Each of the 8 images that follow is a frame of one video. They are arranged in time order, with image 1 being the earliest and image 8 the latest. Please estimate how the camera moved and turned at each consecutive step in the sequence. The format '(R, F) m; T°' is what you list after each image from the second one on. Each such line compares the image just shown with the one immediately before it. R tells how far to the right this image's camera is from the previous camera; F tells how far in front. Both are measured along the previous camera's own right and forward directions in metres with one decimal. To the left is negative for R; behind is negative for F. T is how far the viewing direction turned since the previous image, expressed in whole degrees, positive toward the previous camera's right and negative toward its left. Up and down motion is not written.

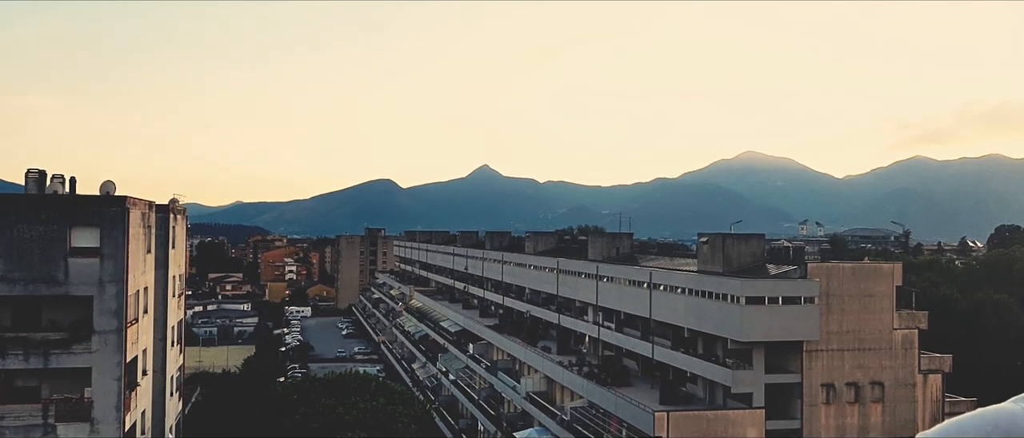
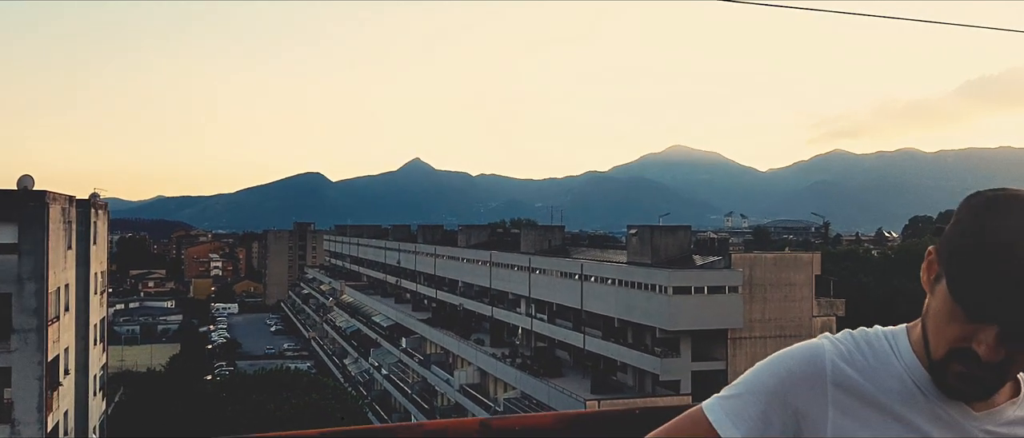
(-0.1, -0.7) m; +5°
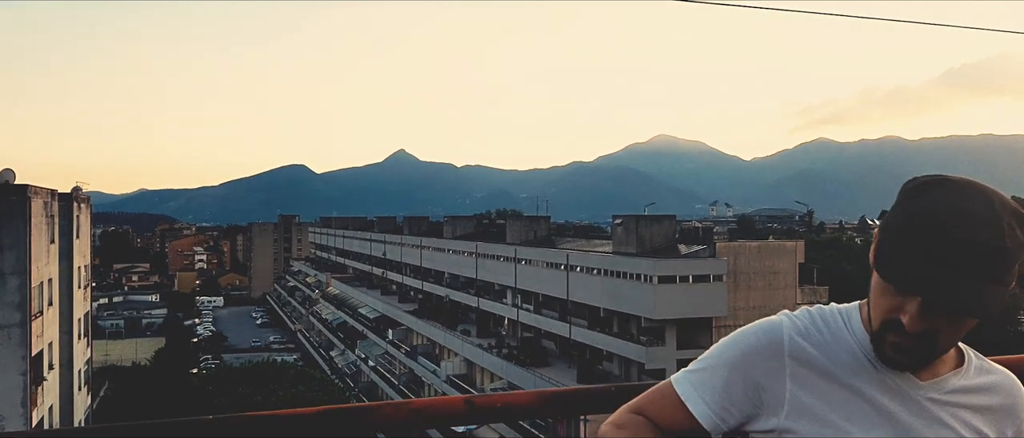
(0.0, -0.2) m; +1°
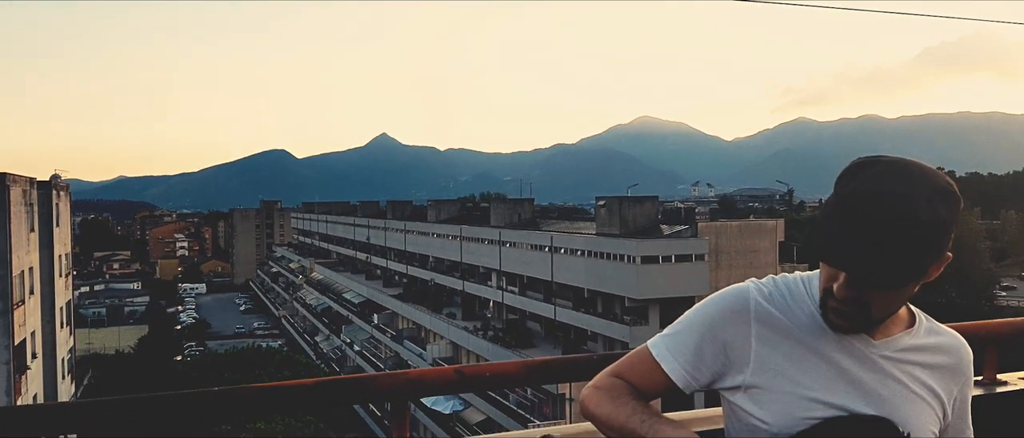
(0.0, -0.2) m; +1°
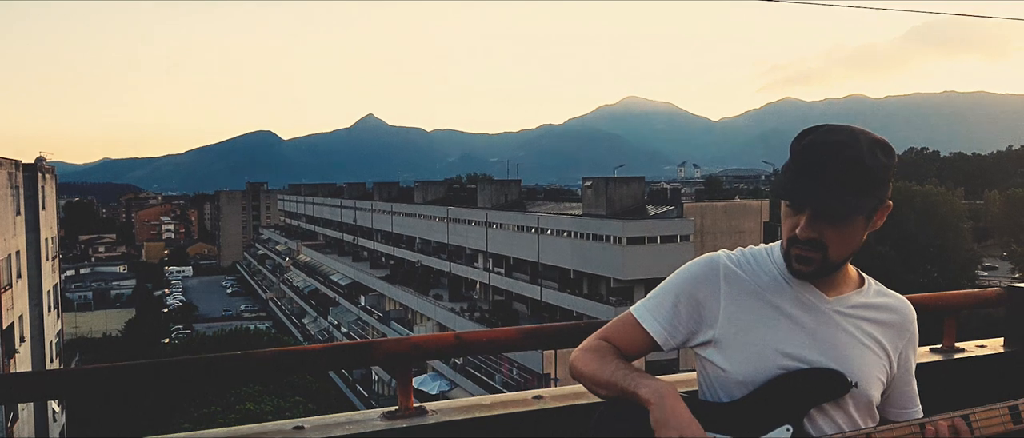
(0.0, -0.3) m; +1°
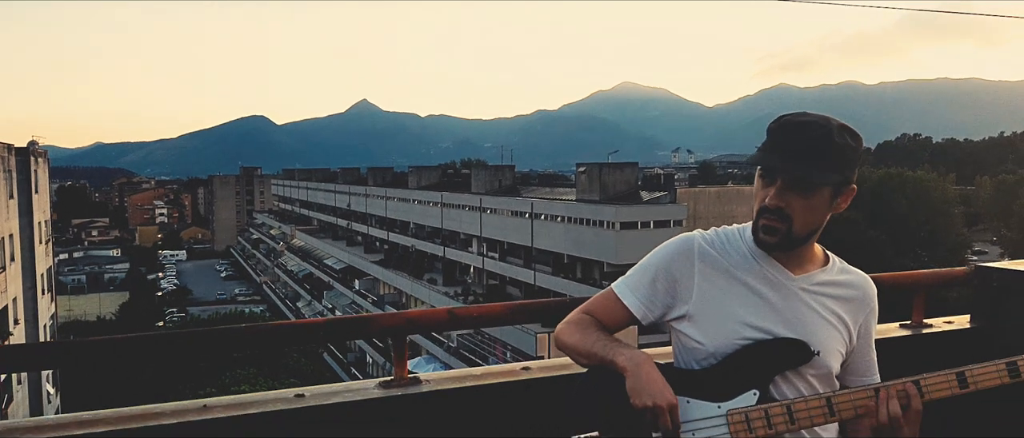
(0.0, -0.2) m; 0°
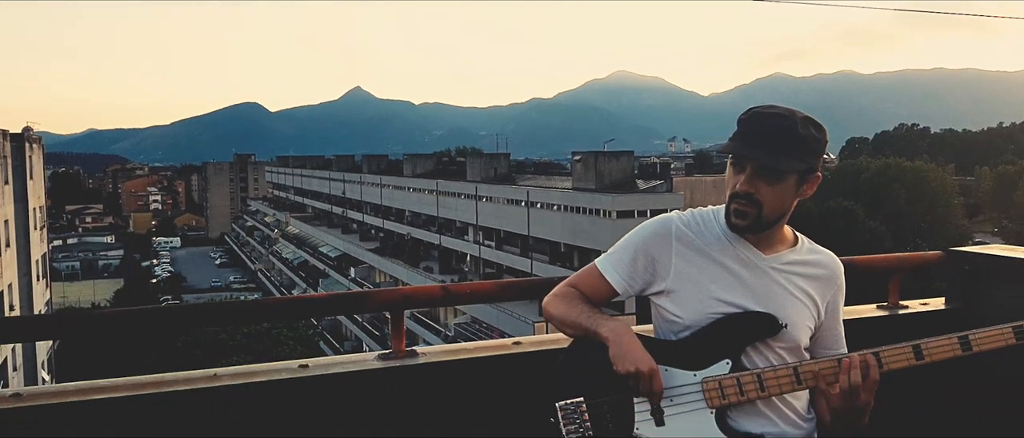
(0.0, -0.2) m; 0°
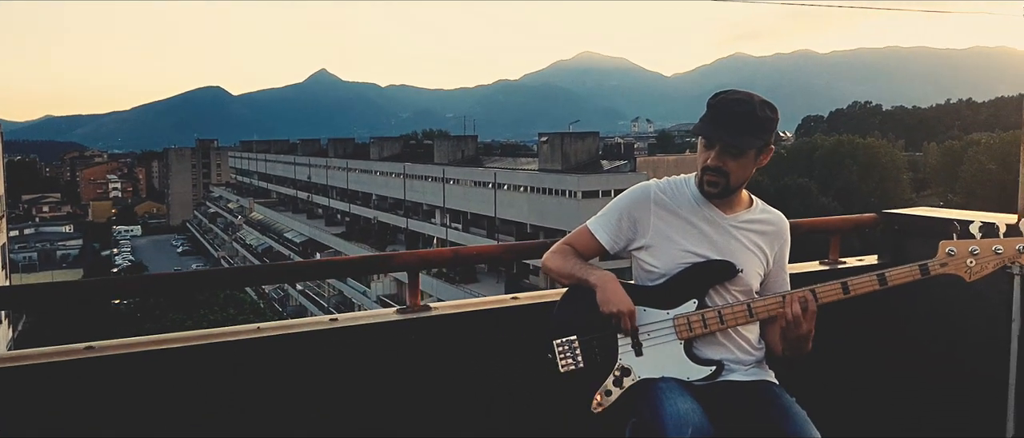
(-0.2, -0.6) m; +3°
